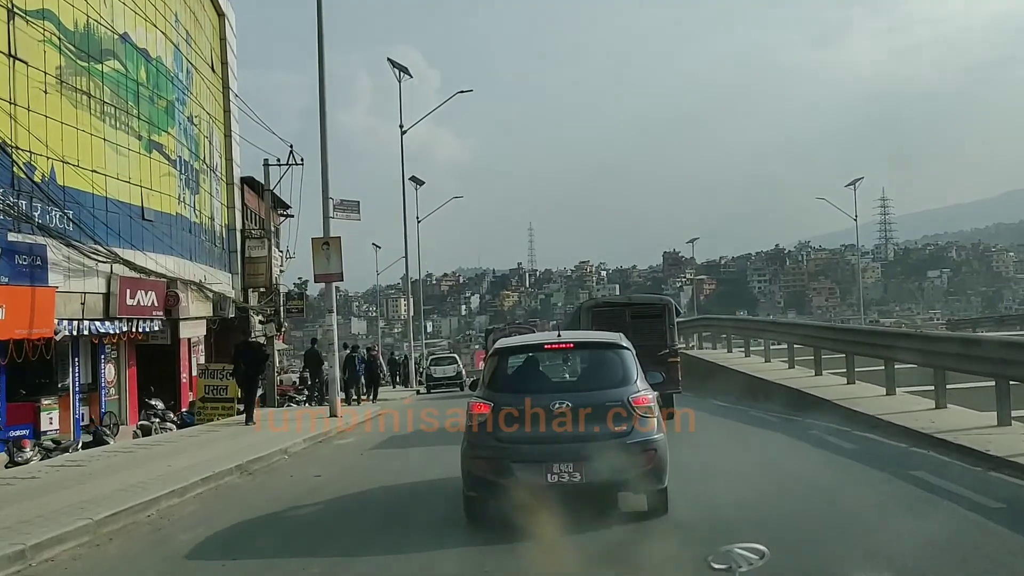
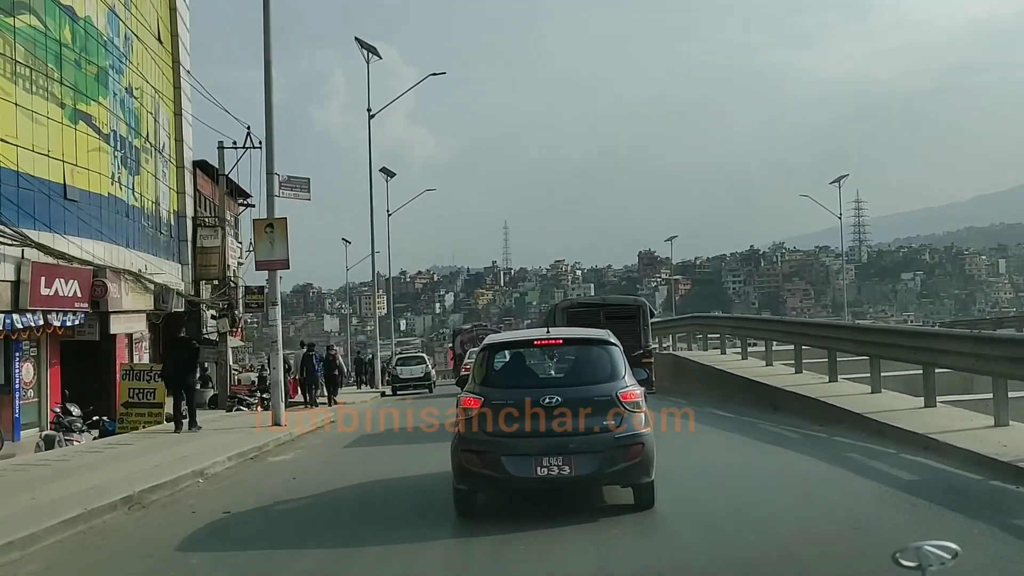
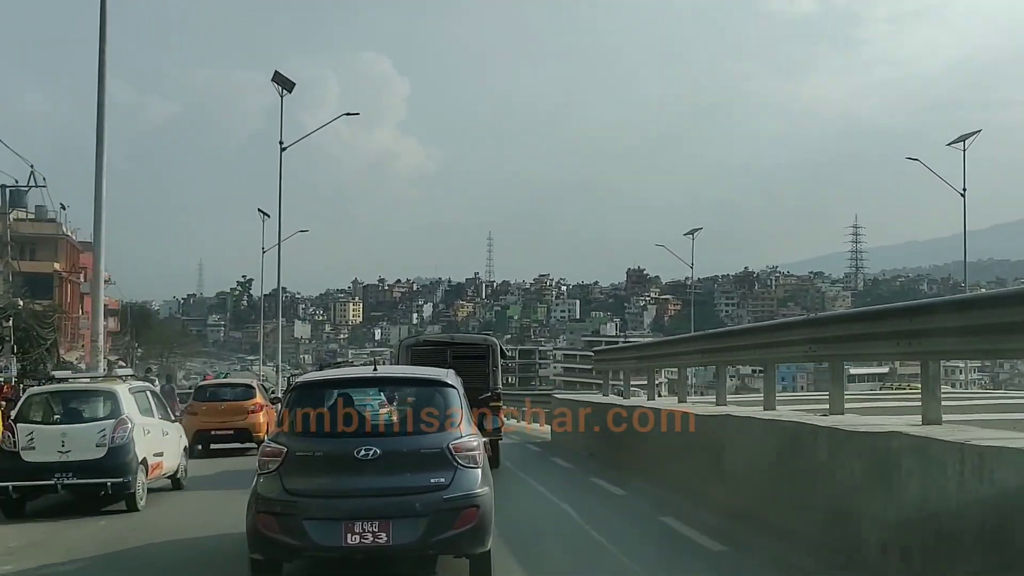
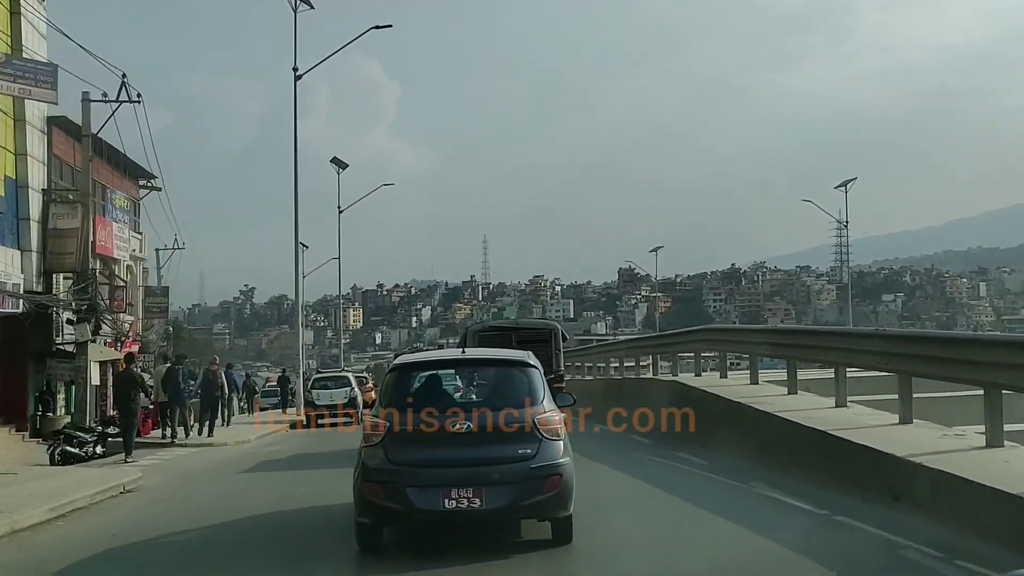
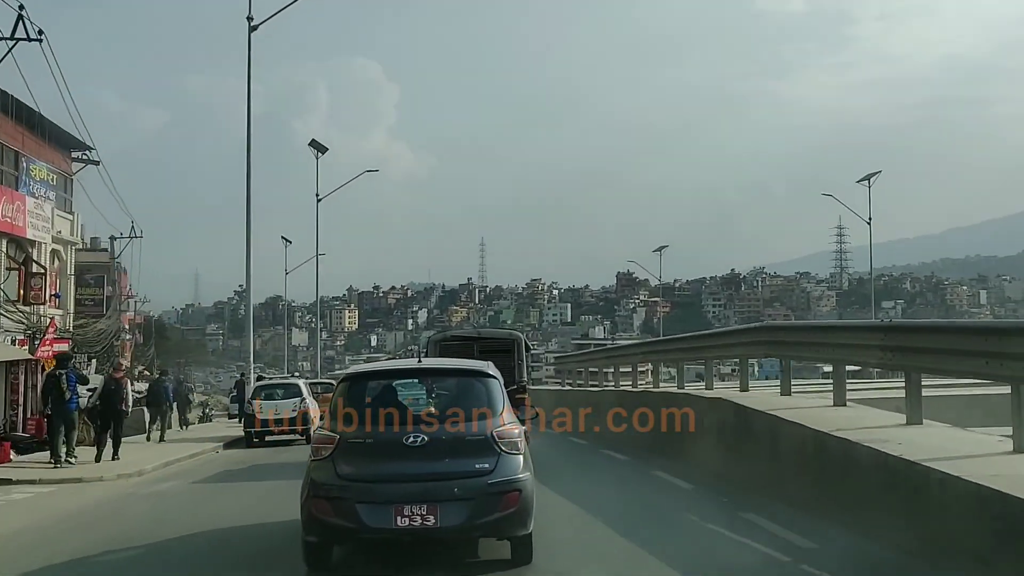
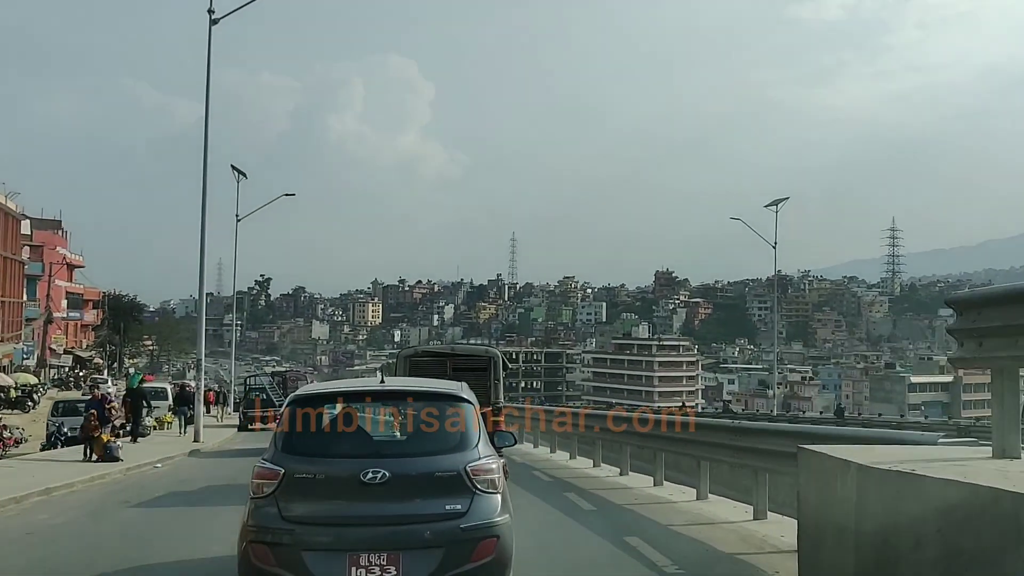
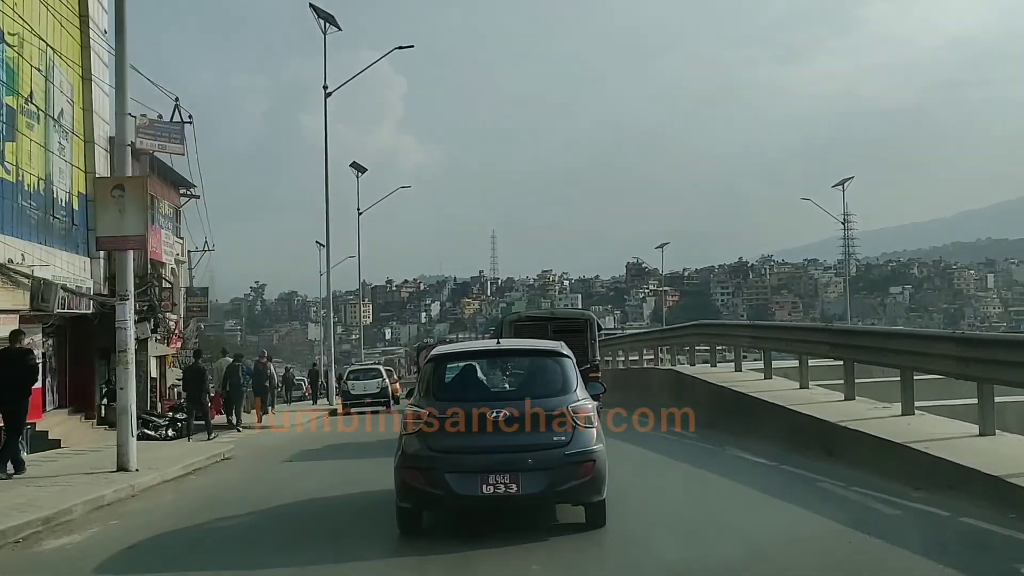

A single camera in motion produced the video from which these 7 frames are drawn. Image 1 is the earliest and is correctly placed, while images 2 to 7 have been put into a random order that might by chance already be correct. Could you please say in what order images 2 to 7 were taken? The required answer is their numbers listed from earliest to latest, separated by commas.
2, 7, 4, 5, 3, 6
